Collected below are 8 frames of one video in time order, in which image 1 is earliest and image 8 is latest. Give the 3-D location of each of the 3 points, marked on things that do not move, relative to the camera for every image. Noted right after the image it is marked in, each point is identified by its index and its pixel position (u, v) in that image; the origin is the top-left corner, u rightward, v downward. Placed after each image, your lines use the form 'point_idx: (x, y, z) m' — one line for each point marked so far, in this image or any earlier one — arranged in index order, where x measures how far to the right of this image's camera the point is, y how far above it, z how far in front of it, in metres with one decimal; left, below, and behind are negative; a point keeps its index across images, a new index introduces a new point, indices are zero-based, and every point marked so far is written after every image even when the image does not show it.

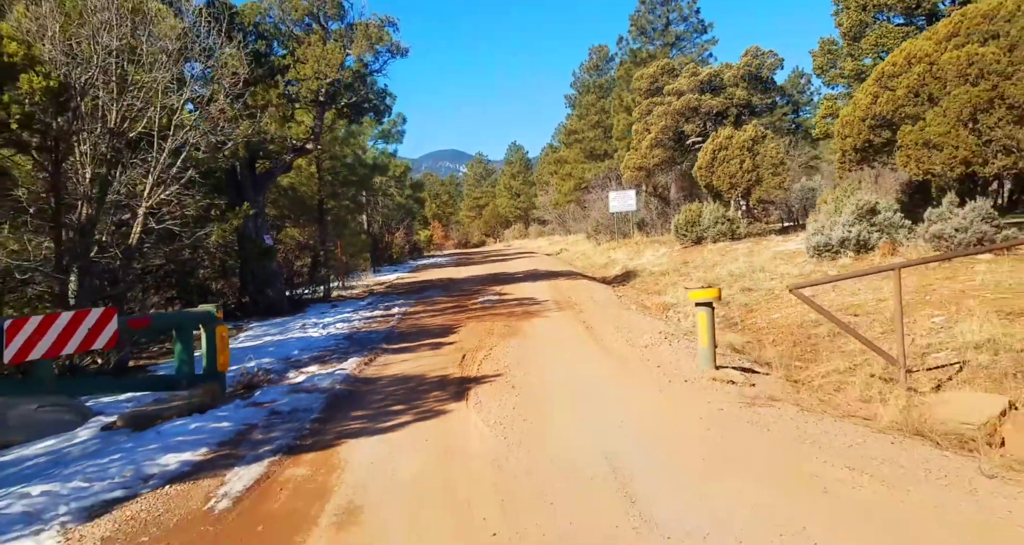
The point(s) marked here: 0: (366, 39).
0: (-3.4, +5.2, +15.5) m
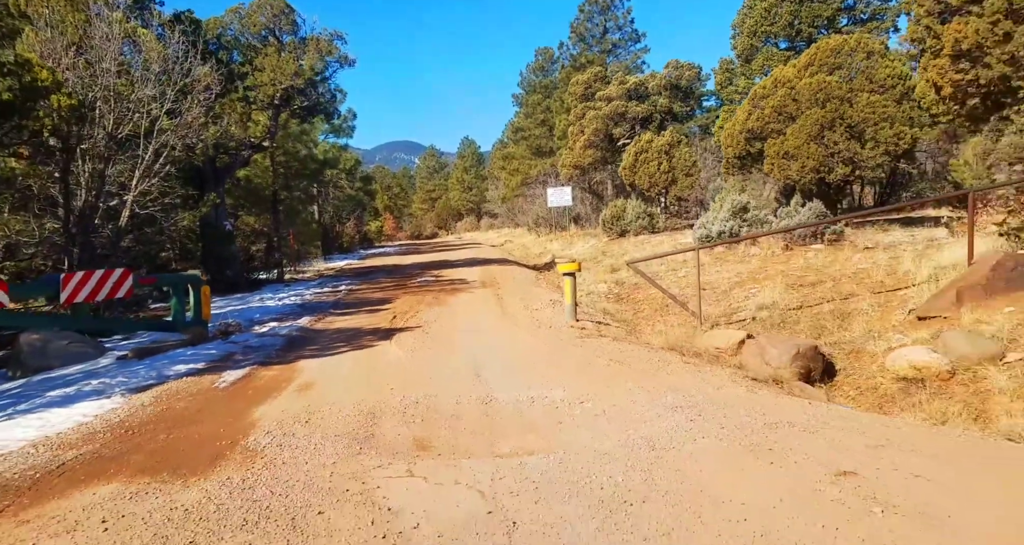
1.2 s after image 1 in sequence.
0: (-5.1, +5.7, +18.1) m
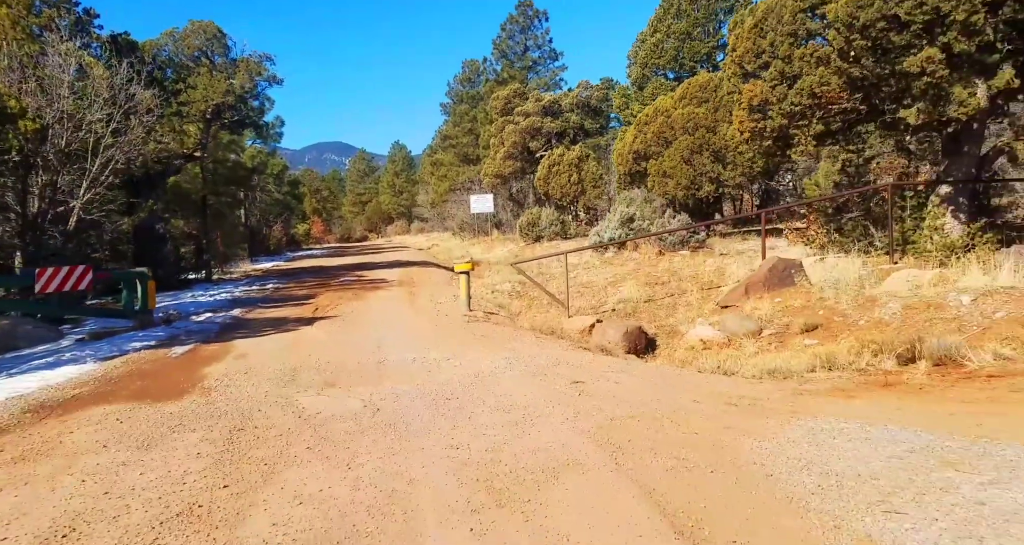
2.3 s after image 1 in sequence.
0: (-7.6, +5.7, +19.9) m
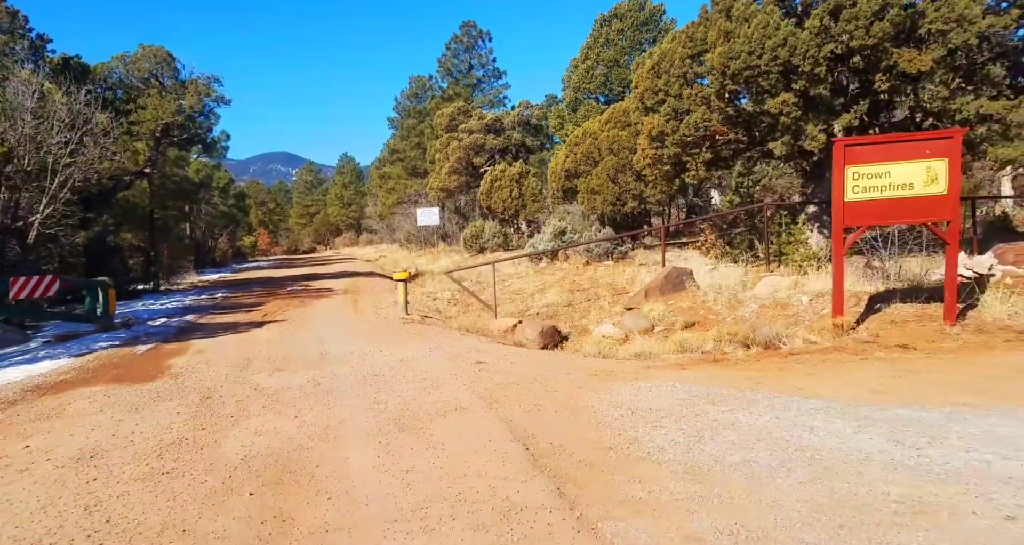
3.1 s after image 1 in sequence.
0: (-9.6, +5.4, +21.0) m
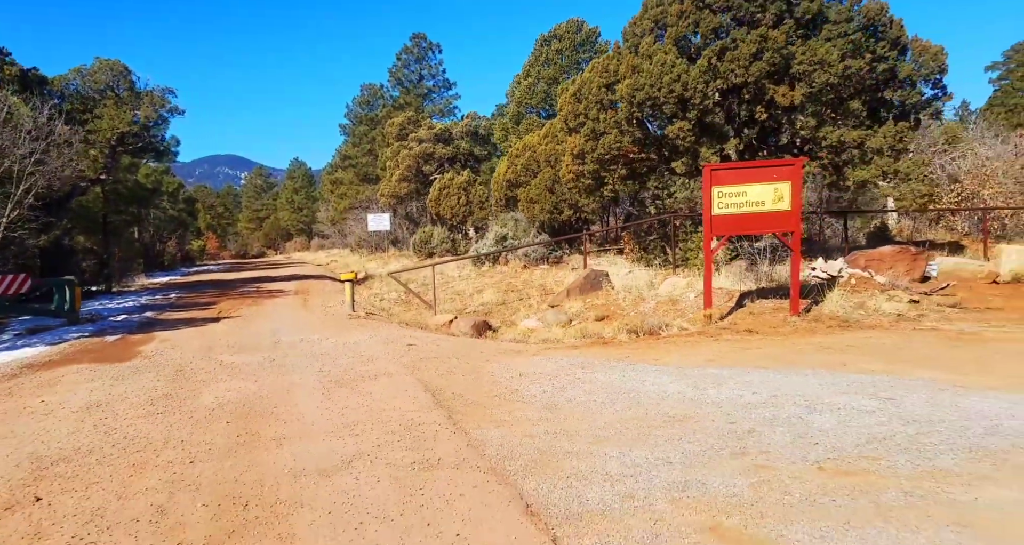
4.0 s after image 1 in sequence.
0: (-11.4, +5.4, +22.0) m
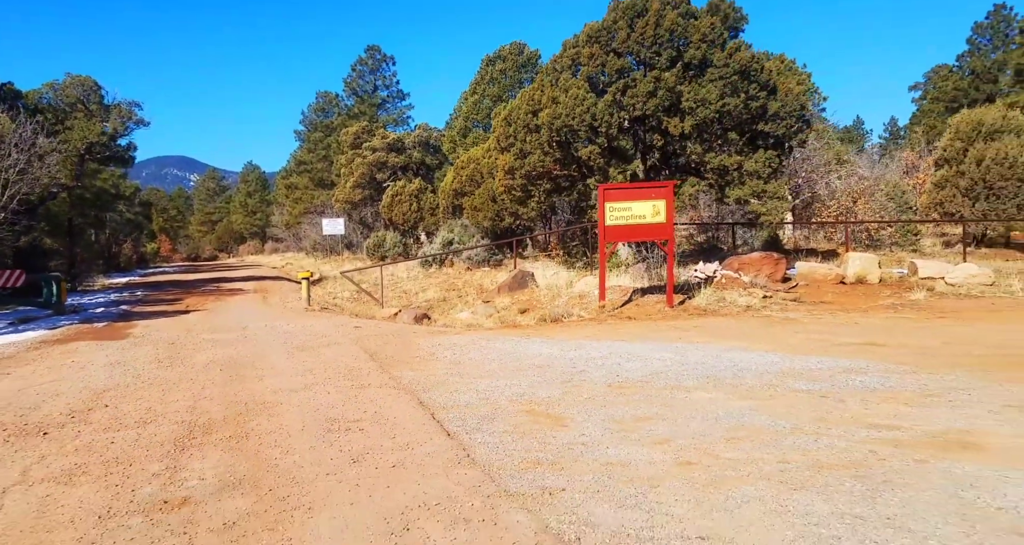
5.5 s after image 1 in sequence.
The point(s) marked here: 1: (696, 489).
0: (-13.3, +5.4, +23.6) m
1: (+1.0, -1.1, +3.7) m
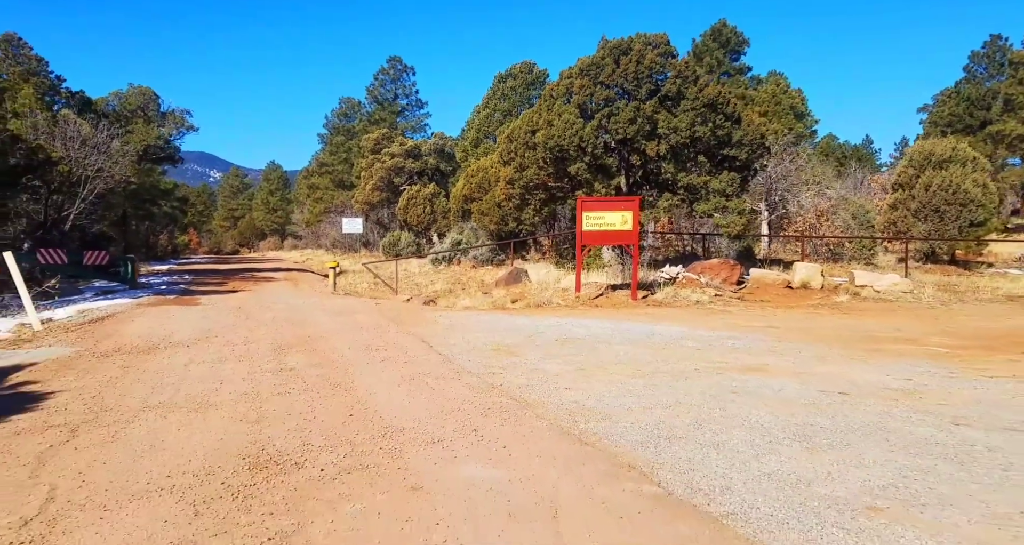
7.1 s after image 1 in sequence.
0: (-13.1, +5.9, +26.7) m
1: (+0.6, -1.0, +6.5) m
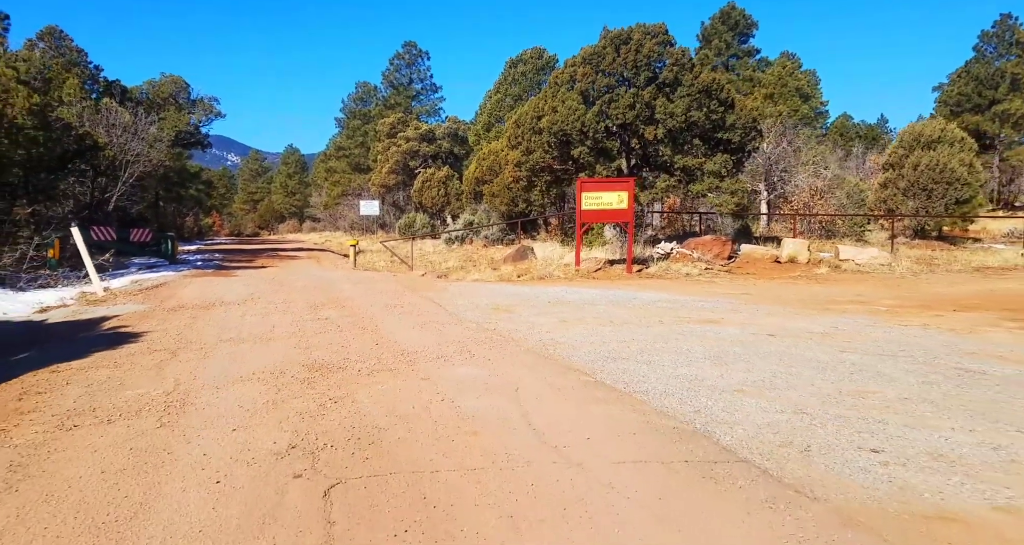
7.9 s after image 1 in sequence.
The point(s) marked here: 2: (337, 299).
0: (-12.8, +6.7, +28.3) m
1: (+0.5, -0.6, +7.9) m
2: (-2.5, -0.4, +10.0) m
